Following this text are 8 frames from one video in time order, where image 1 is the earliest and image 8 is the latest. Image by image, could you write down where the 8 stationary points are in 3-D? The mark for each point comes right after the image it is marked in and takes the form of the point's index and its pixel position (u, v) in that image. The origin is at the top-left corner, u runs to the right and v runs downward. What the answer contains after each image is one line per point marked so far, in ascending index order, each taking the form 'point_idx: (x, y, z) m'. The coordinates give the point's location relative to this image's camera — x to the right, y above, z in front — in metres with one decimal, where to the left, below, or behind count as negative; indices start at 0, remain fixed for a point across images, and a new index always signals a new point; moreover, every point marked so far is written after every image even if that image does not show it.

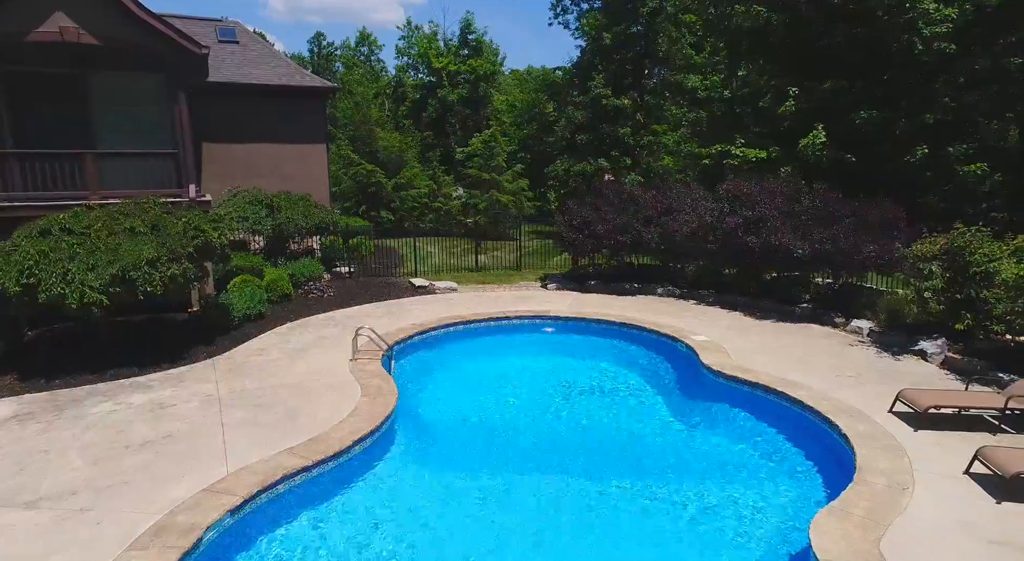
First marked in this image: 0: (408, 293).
0: (-3.0, -0.4, +16.1) m
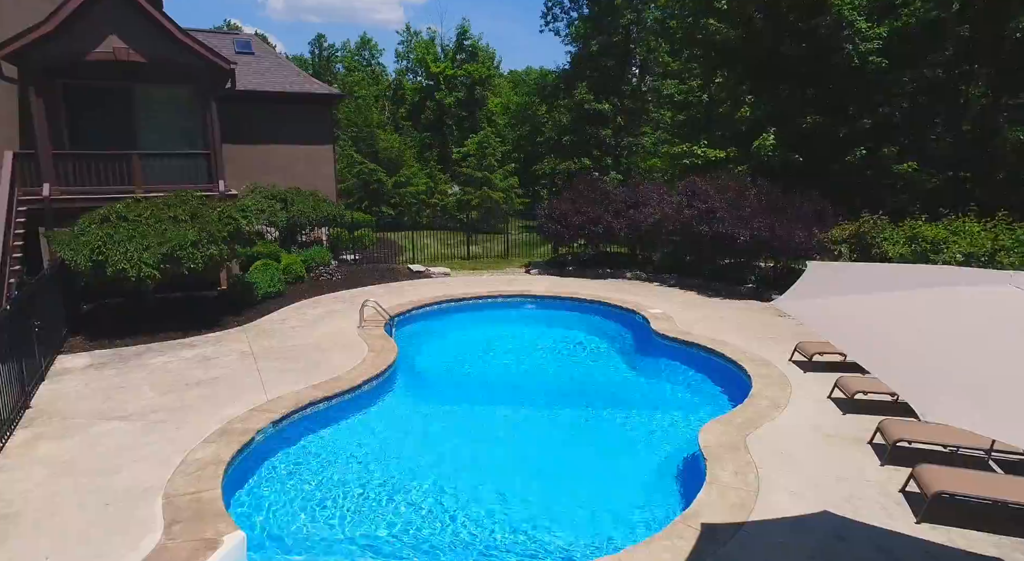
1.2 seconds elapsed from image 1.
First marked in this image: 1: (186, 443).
0: (-3.5, +0.1, +18.2) m
1: (-4.6, -2.3, +7.8) m
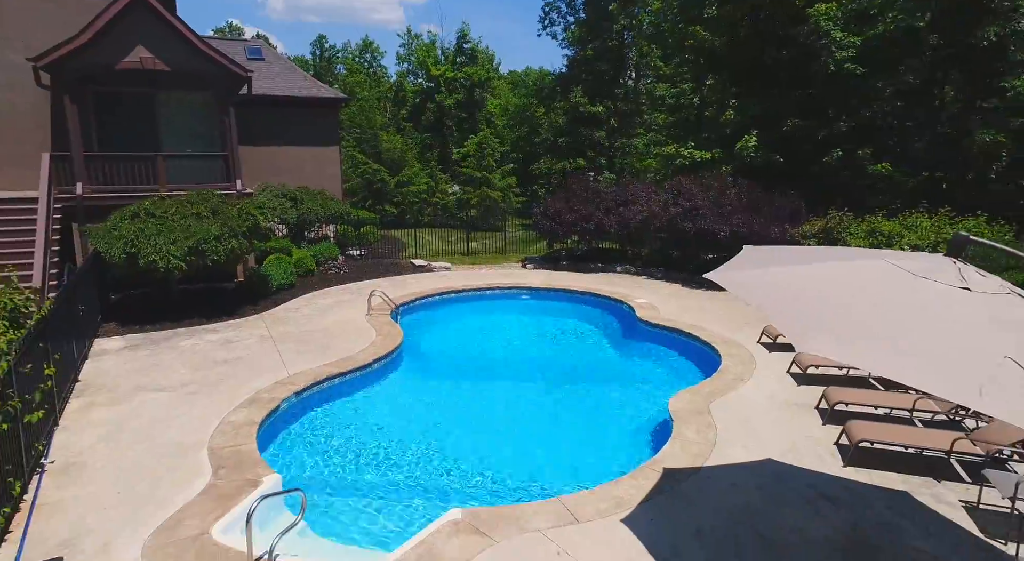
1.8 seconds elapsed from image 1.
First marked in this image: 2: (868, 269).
0: (-3.6, +0.3, +19.4) m
1: (-4.7, -2.0, +8.9) m
2: (+3.2, +0.2, +5.1) m
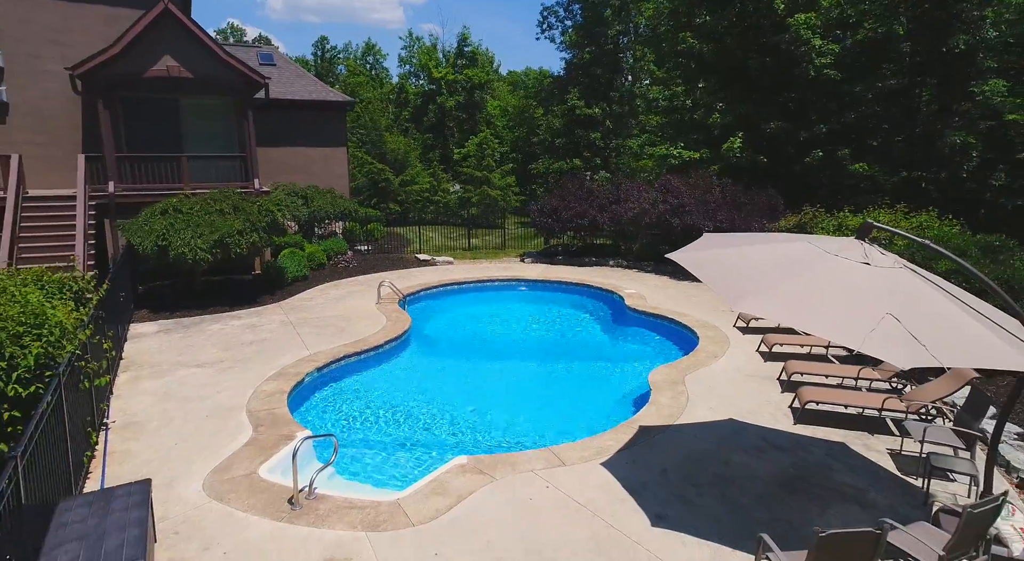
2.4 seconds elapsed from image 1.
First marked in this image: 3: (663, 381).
0: (-3.6, +0.6, +20.5) m
1: (-4.7, -1.8, +10.1) m
2: (+3.2, +0.4, +6.3) m
3: (+2.7, -1.8, +9.8) m
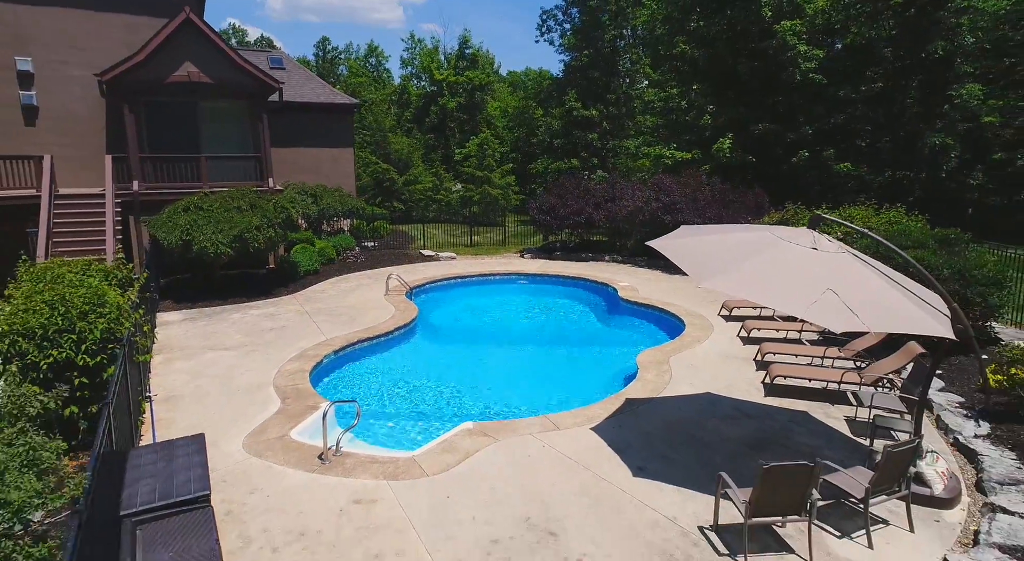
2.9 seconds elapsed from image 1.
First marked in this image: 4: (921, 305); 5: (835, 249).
0: (-3.6, +0.8, +21.5) m
1: (-4.7, -1.6, +11.0) m
2: (+3.2, +0.6, +7.3) m
3: (+2.7, -1.6, +10.8) m
4: (+4.5, -0.3, +6.1) m
5: (+3.9, +0.4, +6.8) m
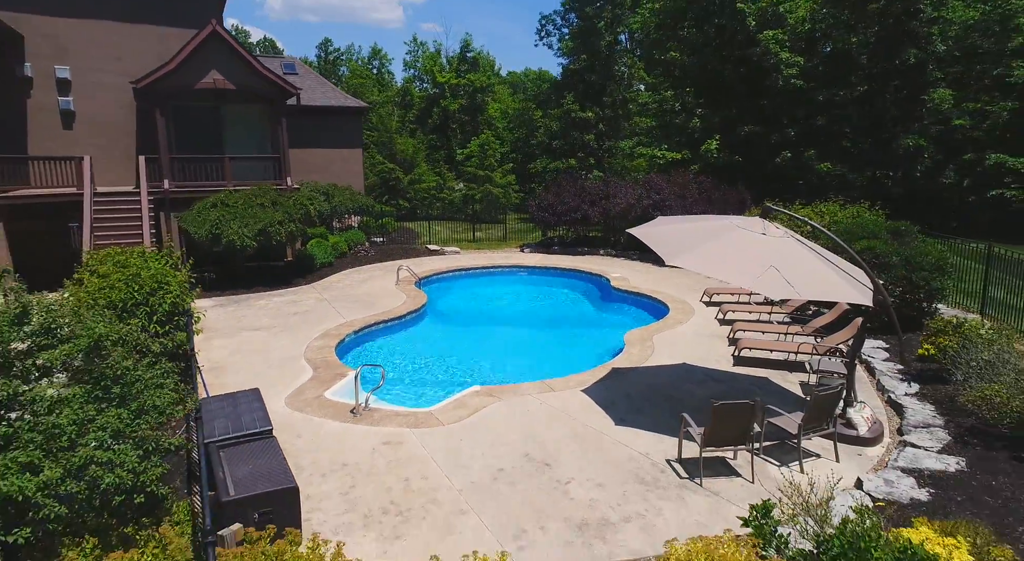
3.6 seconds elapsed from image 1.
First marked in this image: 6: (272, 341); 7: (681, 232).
0: (-3.6, +1.1, +22.9) m
1: (-4.7, -1.3, +12.4) m
2: (+3.3, +0.9, +8.7) m
3: (+2.7, -1.3, +12.2) m
4: (+4.5, 0.0, +7.5) m
5: (+4.0, +0.7, +8.2) m
6: (-5.3, -1.4, +12.4) m
7: (+2.7, +0.7, +8.7) m
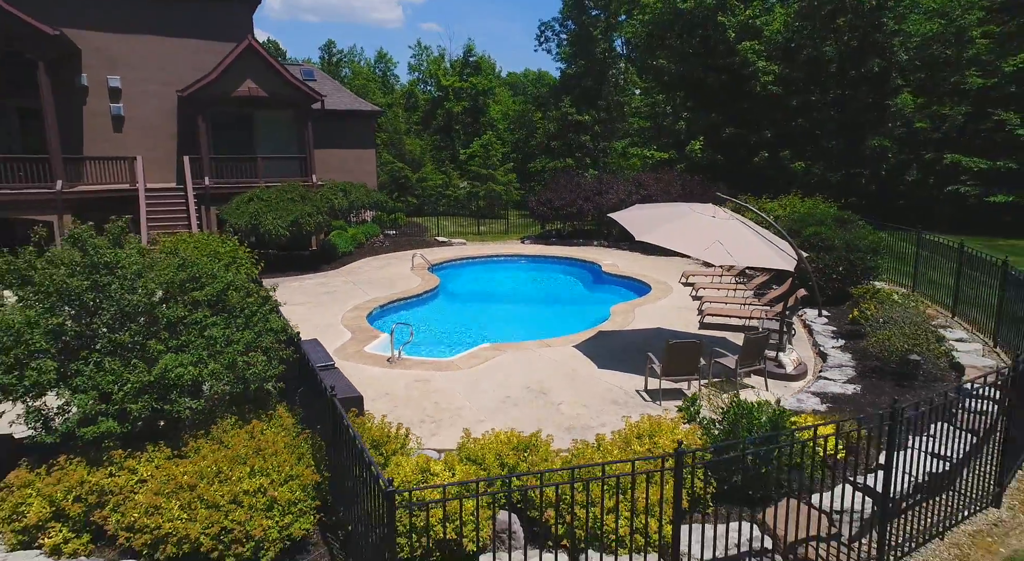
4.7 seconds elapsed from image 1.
0: (-3.5, +1.6, +25.1) m
1: (-4.6, -0.8, +14.7) m
2: (+3.3, +1.4, +10.9) m
3: (+2.8, -0.8, +14.4) m
4: (+4.6, +0.5, +9.7) m
5: (+4.0, +1.2, +10.4) m
6: (-5.3, -0.9, +14.7) m
7: (+2.7, +1.2, +10.9) m
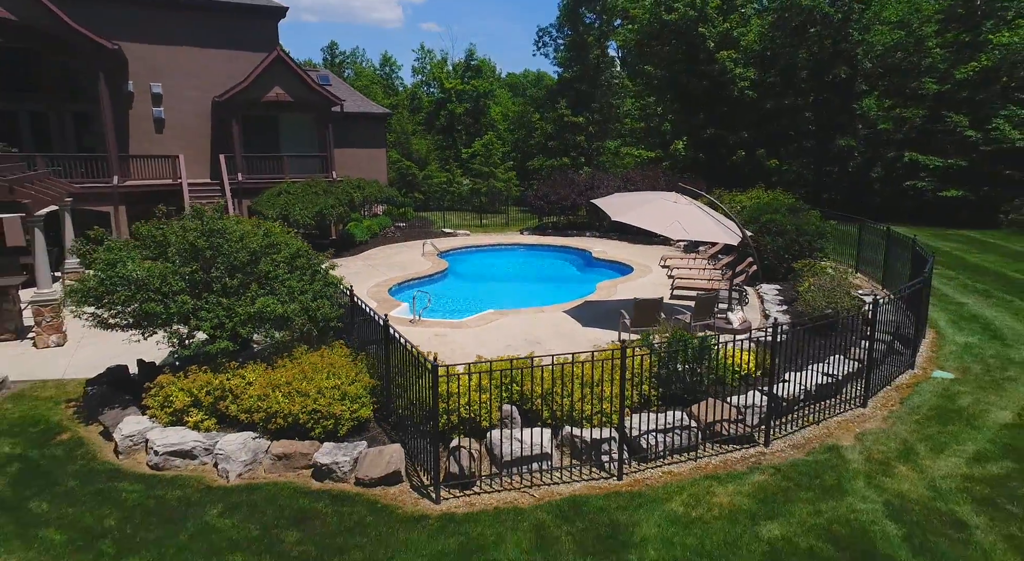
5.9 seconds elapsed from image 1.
0: (-3.5, +2.2, +27.5) m
1: (-4.6, -0.2, +17.1) m
2: (+3.3, +2.0, +13.3) m
3: (+2.8, -0.2, +16.8) m
4: (+4.6, +1.1, +12.2) m
5: (+4.0, +1.8, +12.8) m
6: (-5.3, -0.3, +17.1) m
7: (+2.7, +1.8, +13.3) m
